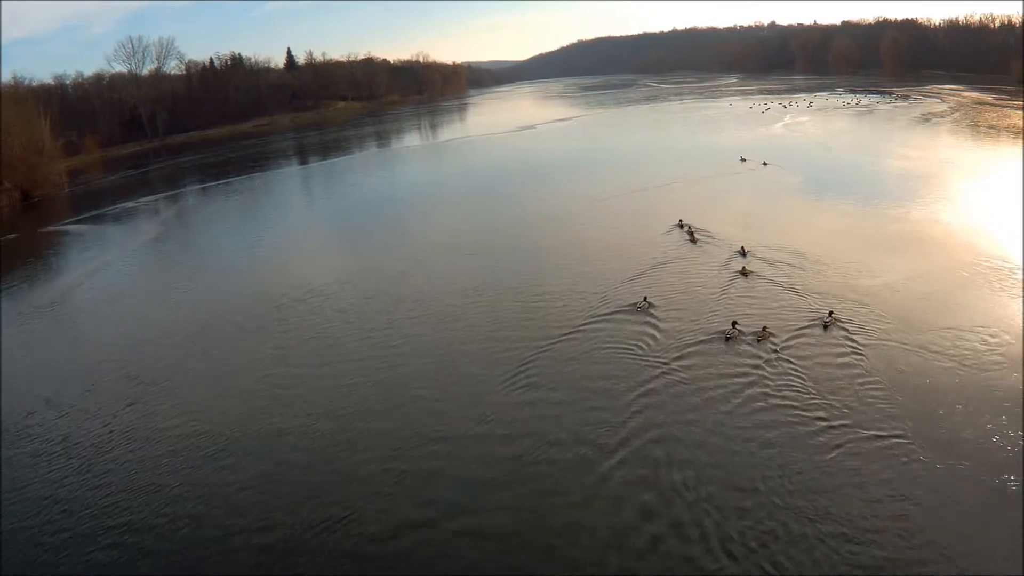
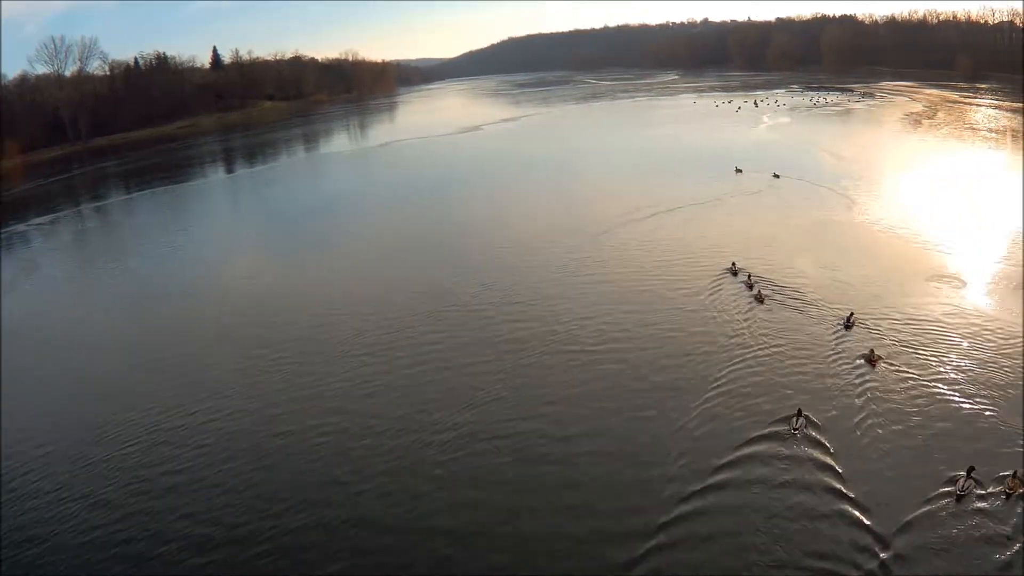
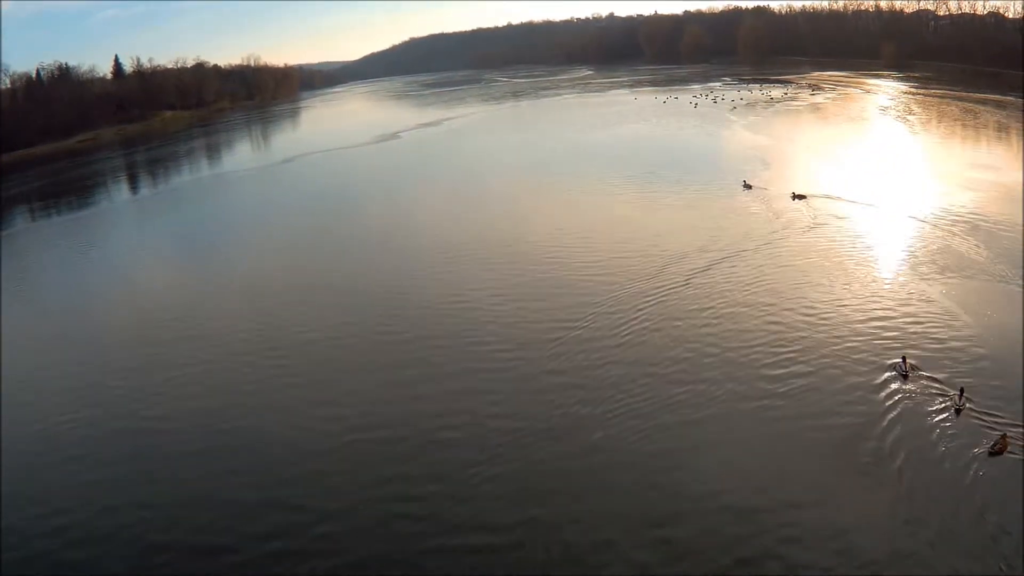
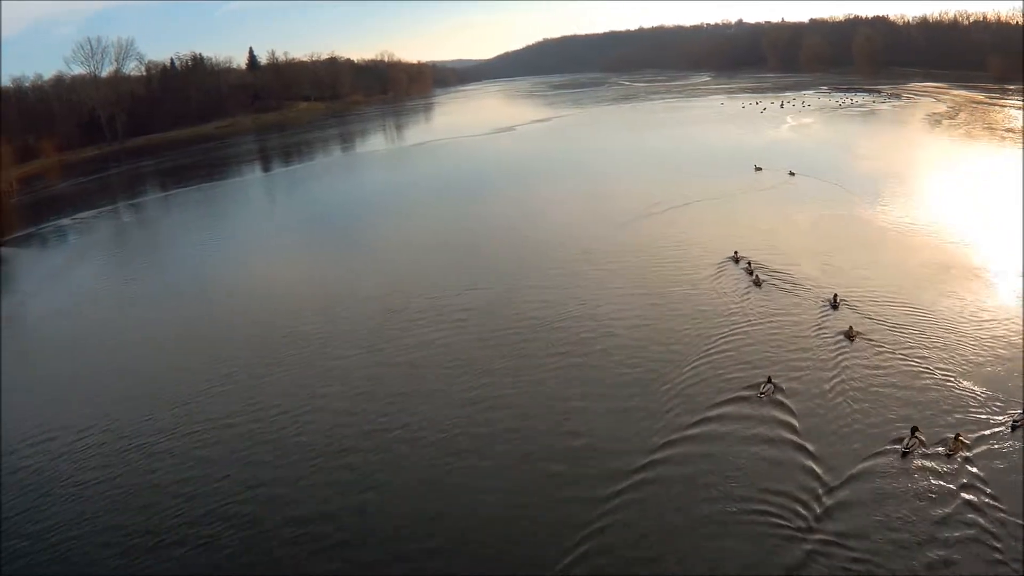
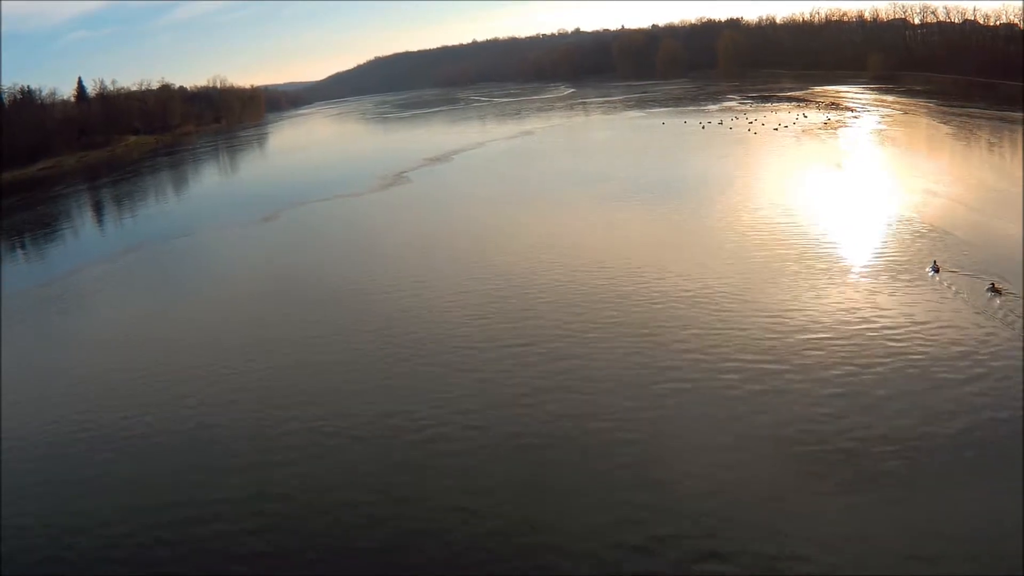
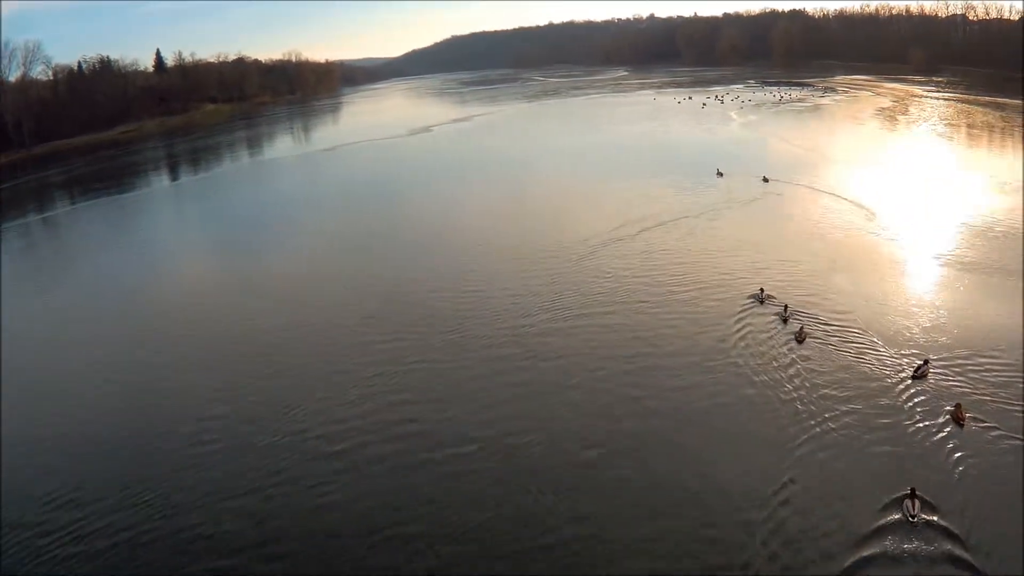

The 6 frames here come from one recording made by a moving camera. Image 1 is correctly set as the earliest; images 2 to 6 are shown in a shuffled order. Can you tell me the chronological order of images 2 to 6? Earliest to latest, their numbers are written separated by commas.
4, 2, 6, 3, 5
